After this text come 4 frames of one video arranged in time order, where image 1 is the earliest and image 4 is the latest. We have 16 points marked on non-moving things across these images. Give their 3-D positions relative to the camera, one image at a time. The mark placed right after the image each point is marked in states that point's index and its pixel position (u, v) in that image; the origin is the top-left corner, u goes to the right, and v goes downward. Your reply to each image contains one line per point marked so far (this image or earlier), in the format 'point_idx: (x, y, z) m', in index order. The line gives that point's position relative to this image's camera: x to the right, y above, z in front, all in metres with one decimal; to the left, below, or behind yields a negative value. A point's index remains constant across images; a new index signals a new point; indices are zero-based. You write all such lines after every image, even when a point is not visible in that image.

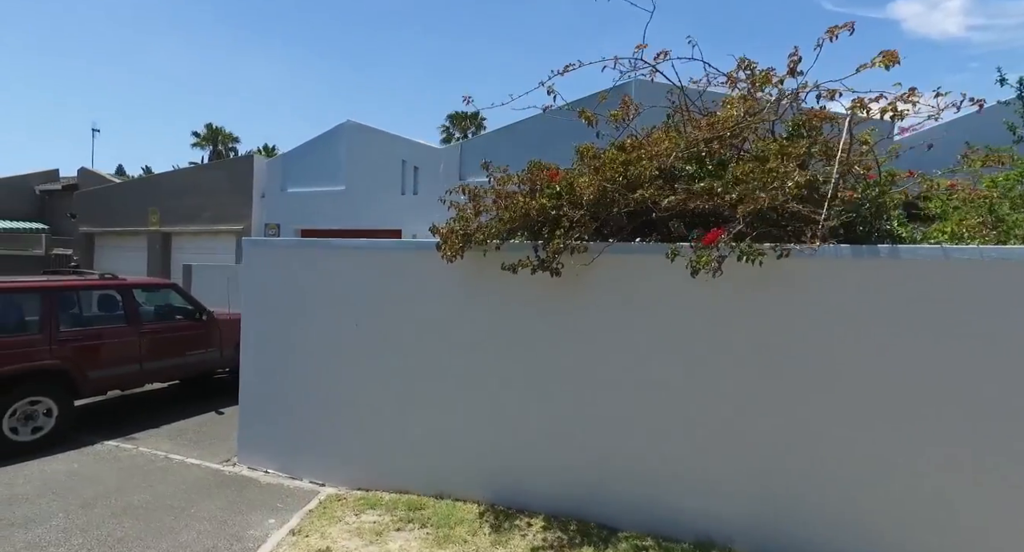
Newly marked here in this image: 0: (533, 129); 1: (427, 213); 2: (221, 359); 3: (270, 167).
0: (+0.3, +2.3, +9.5) m
1: (-1.4, +1.1, +10.3) m
2: (-3.6, -1.1, +7.8) m
3: (-4.8, +2.1, +12.1) m
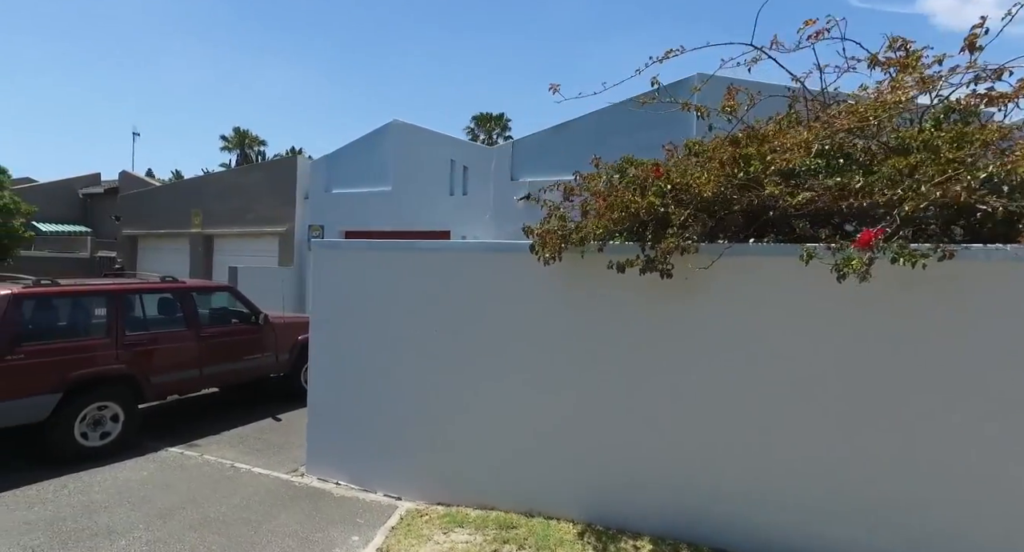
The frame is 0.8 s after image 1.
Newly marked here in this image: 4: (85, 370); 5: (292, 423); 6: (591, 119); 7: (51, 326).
0: (+1.1, +2.2, +9.2) m
1: (-0.6, +1.0, +10.1) m
2: (-2.9, -1.1, +7.6) m
3: (-3.9, +2.1, +12.0) m
4: (-3.9, -0.9, +5.7) m
5: (-2.5, -1.7, +7.0) m
6: (+1.2, +2.3, +9.2) m
7: (-4.1, -0.5, +5.6) m
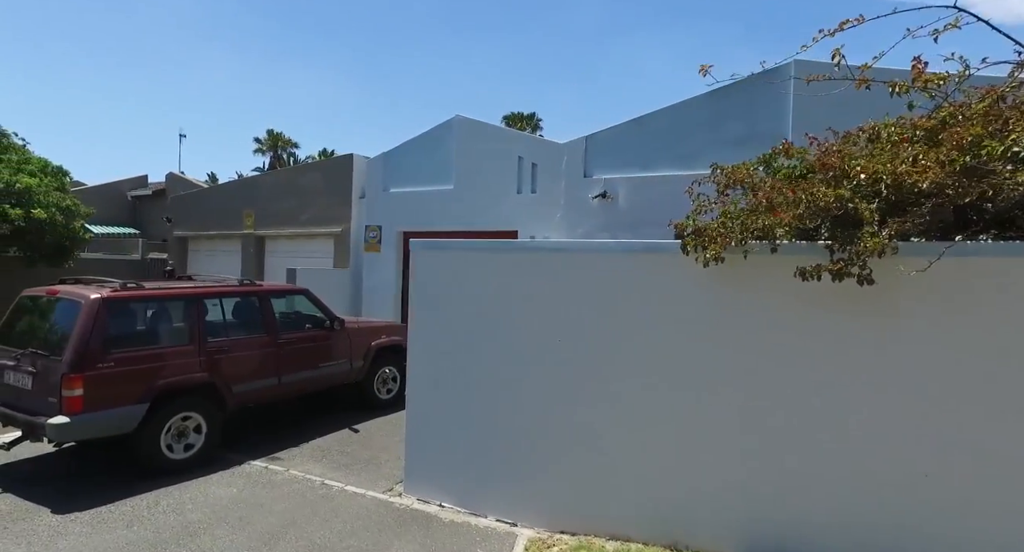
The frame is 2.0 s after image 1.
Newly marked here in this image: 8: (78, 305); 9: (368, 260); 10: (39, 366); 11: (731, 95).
0: (+2.2, +2.2, +8.7) m
1: (+0.5, +1.0, +9.7) m
2: (-1.9, -1.1, +7.2) m
3: (-2.7, +2.1, +11.7) m
4: (-2.9, -0.9, +5.3) m
5: (-1.5, -1.7, +6.6) m
6: (+2.2, +2.3, +8.6) m
7: (-3.2, -0.5, +5.3) m
8: (-3.5, -0.2, +5.1) m
9: (-2.7, +0.3, +11.7) m
10: (-3.8, -0.7, +4.9) m
11: (+2.9, +2.4, +8.1) m
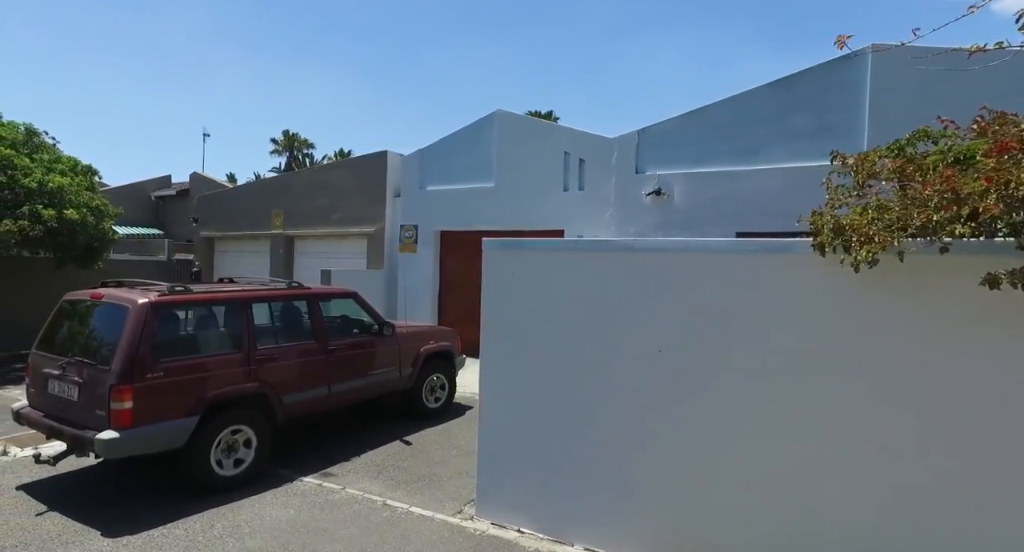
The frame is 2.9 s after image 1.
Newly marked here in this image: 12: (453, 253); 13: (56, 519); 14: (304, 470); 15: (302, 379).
0: (+2.9, +2.2, +8.2) m
1: (+1.2, +1.0, +9.2) m
2: (-1.2, -1.1, +6.8) m
3: (-1.9, +2.0, +11.3) m
4: (-2.3, -0.9, +5.0) m
5: (-0.8, -1.7, +6.2) m
6: (+2.9, +2.3, +8.2) m
7: (-2.6, -0.5, +4.9) m
8: (-2.9, -0.3, +4.7) m
9: (-2.0, +0.3, +11.3) m
10: (-3.2, -0.7, +4.6) m
11: (+3.5, +2.4, +7.6) m
12: (-1.0, +0.4, +10.8) m
13: (-3.2, -1.7, +4.4) m
14: (-1.8, -1.7, +5.5) m
15: (-1.9, -1.0, +5.7) m
